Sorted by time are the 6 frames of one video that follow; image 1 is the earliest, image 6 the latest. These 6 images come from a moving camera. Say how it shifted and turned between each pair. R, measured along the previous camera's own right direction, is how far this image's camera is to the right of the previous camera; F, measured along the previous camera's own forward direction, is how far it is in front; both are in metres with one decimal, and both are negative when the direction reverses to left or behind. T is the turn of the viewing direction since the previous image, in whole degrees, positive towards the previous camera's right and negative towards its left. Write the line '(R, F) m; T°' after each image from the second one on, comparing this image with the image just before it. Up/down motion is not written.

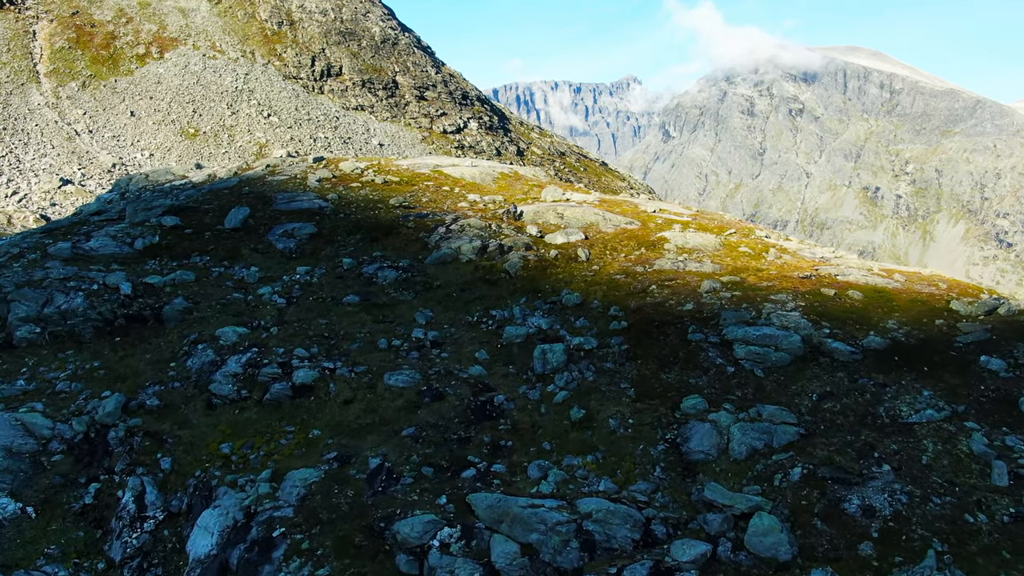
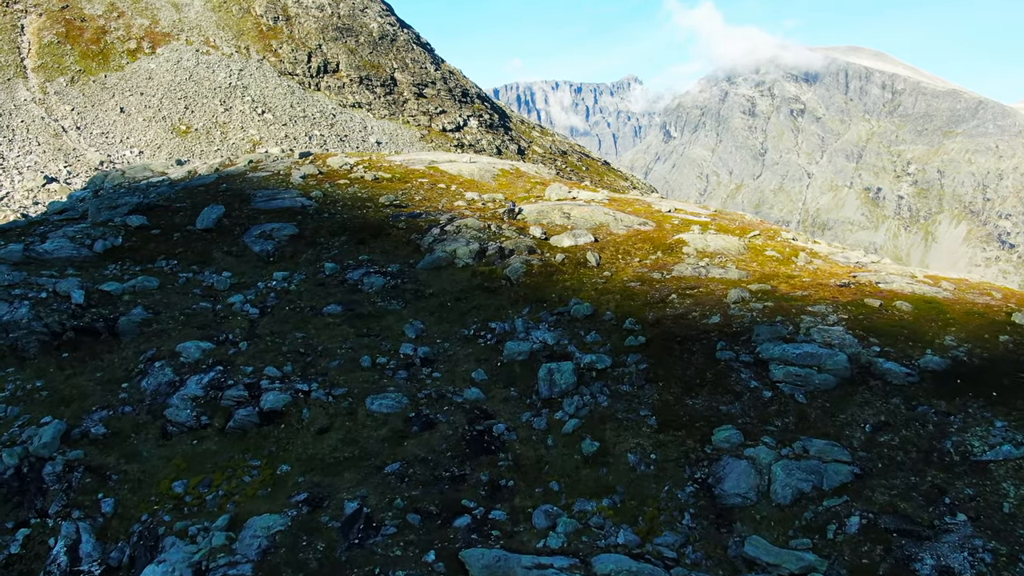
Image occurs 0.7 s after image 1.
(-0.1, +5.0) m; 0°
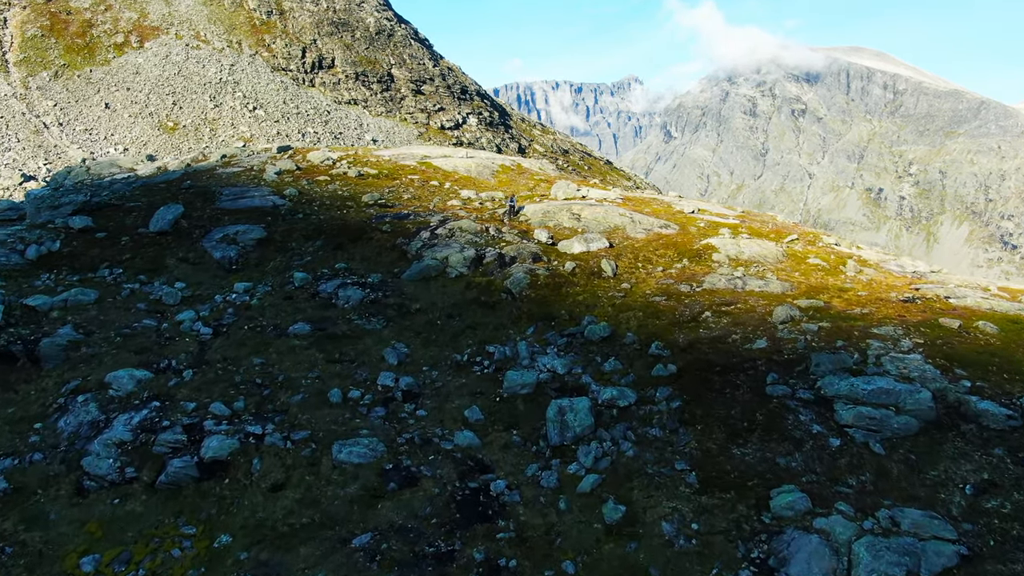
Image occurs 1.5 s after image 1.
(-0.1, +6.4) m; 0°
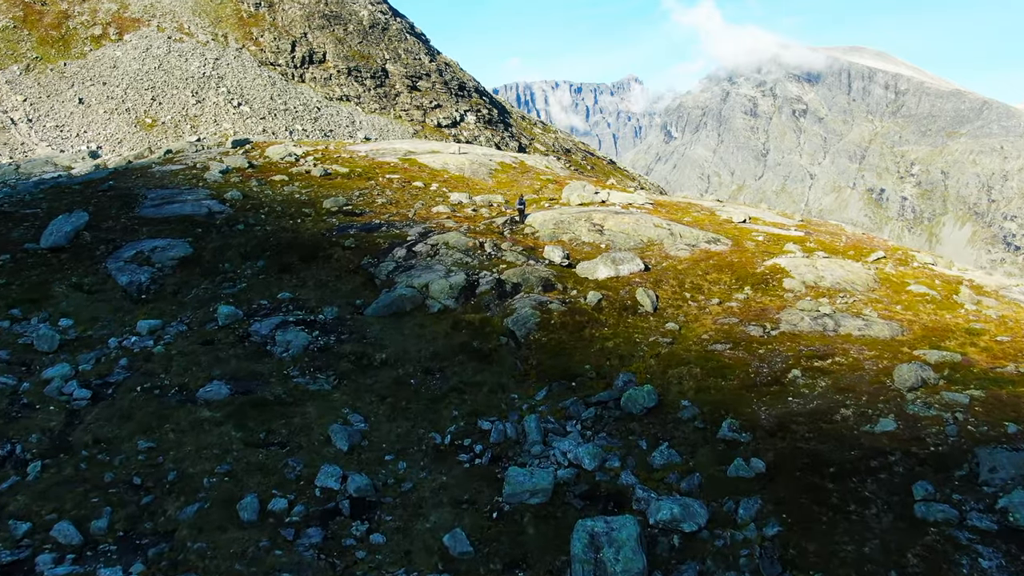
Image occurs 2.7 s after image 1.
(-0.1, +9.9) m; 0°
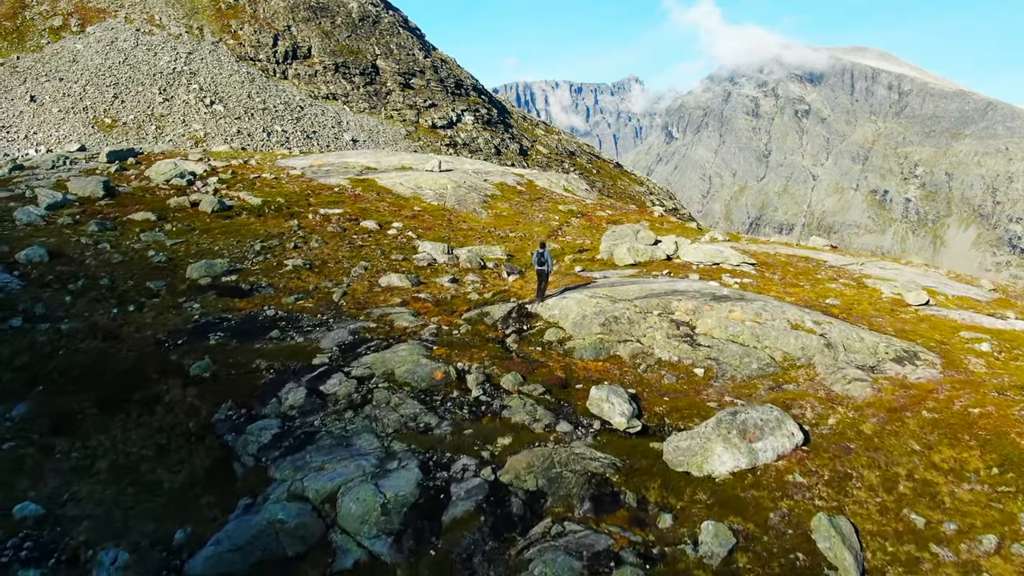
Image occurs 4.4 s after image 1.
(-0.2, +15.7) m; 0°
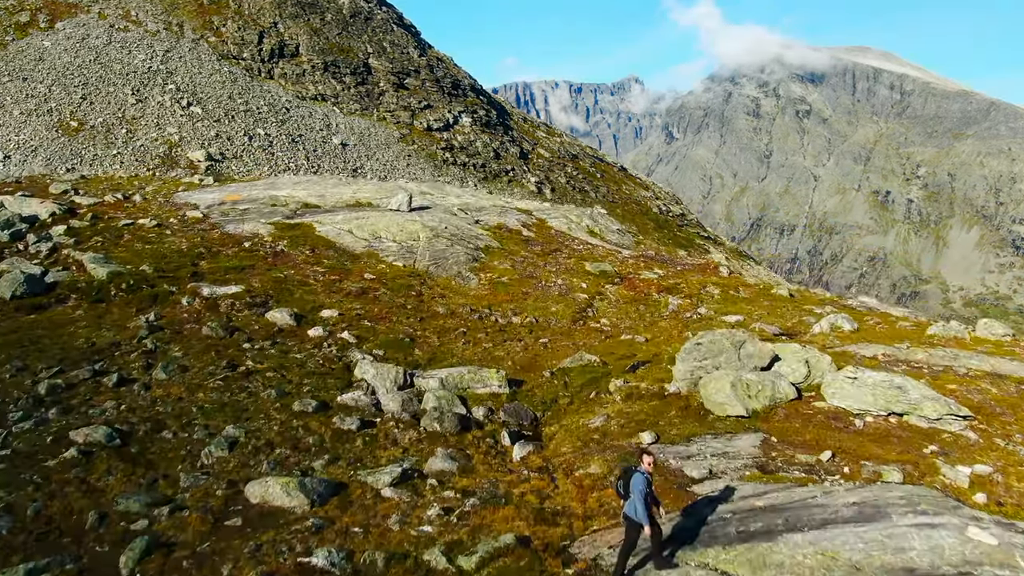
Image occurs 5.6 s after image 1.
(-0.1, +10.8) m; 0°
